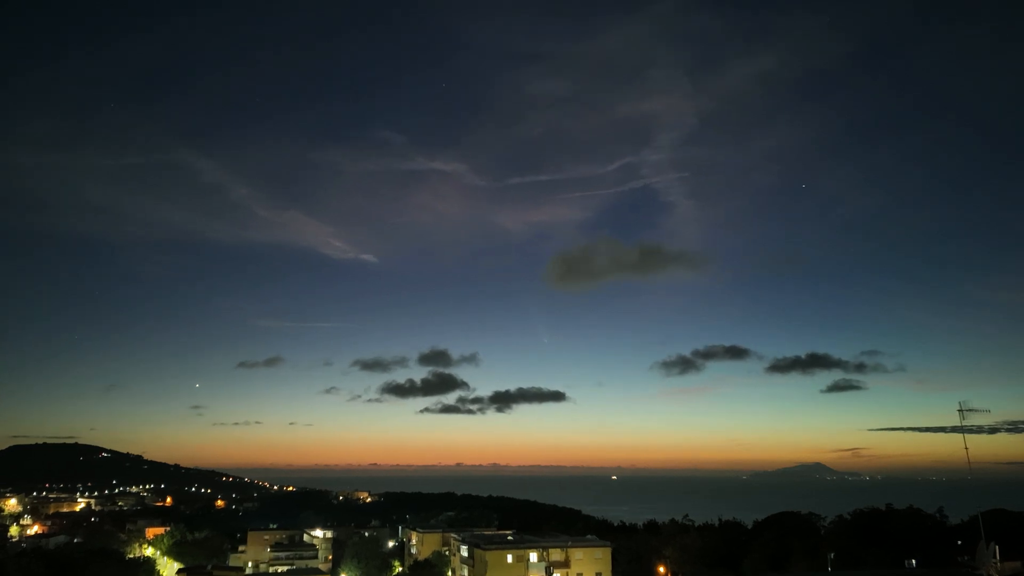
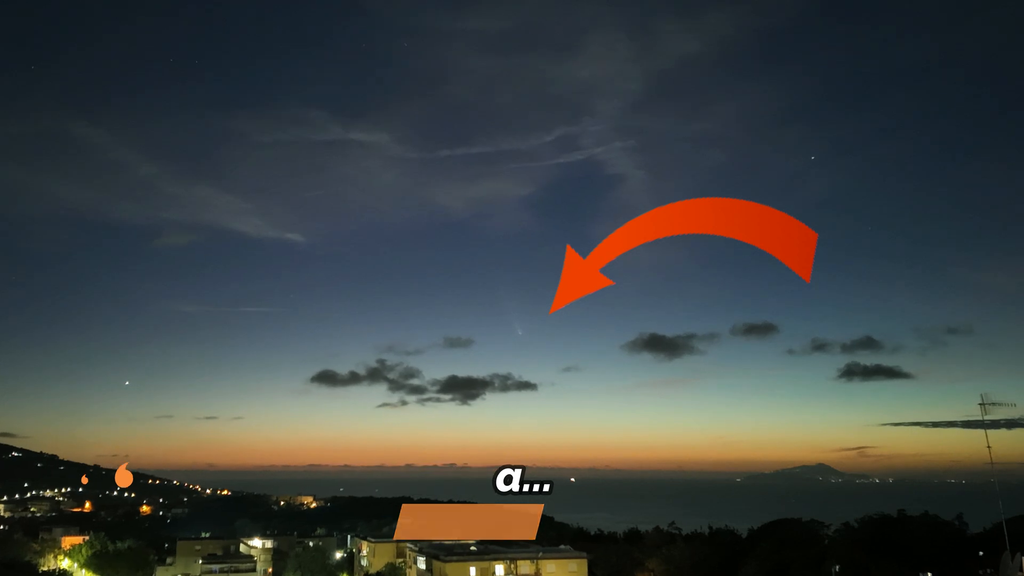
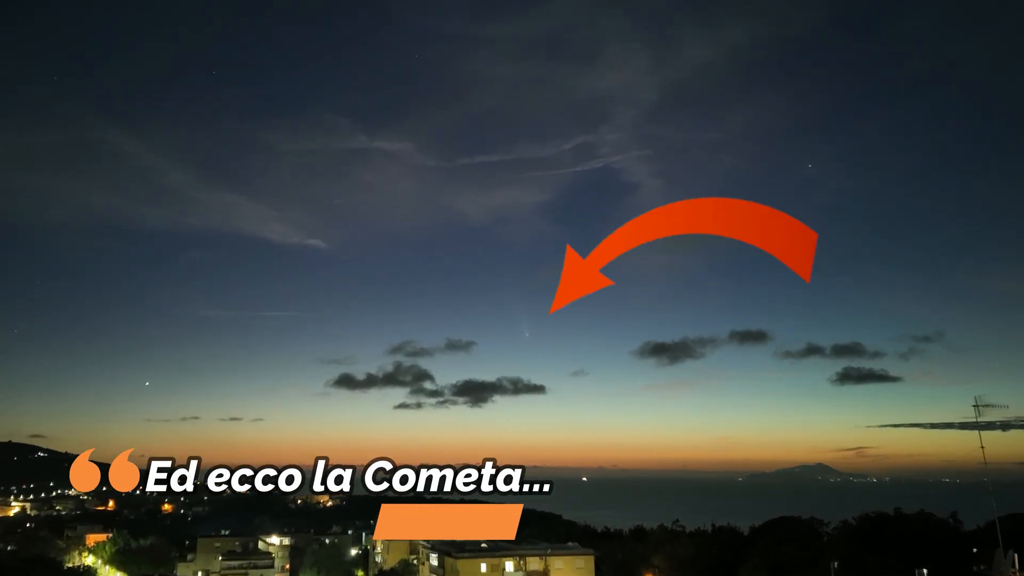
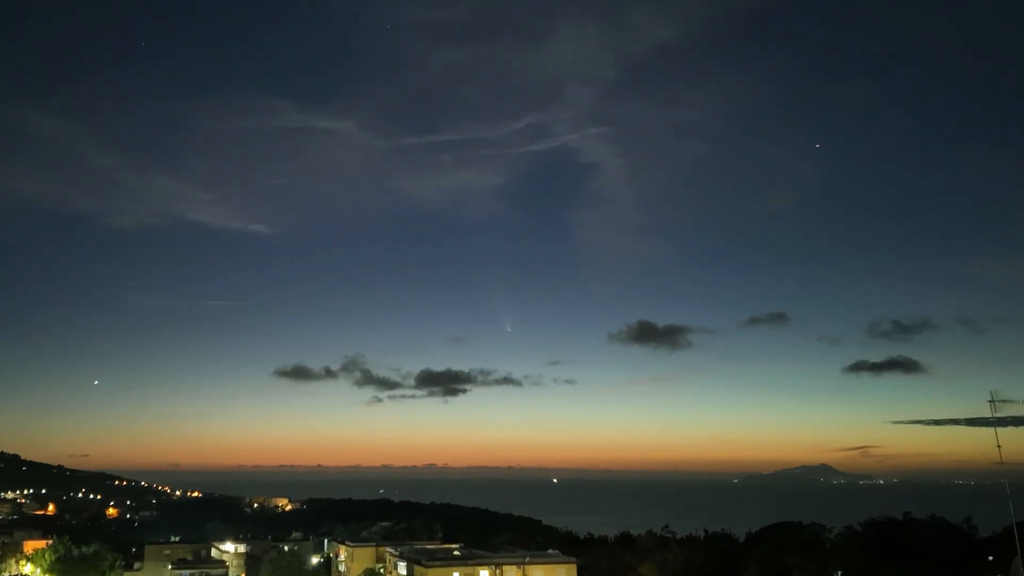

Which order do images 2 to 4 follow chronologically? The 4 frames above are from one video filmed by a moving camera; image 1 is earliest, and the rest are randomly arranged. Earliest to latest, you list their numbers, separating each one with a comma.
3, 2, 4
